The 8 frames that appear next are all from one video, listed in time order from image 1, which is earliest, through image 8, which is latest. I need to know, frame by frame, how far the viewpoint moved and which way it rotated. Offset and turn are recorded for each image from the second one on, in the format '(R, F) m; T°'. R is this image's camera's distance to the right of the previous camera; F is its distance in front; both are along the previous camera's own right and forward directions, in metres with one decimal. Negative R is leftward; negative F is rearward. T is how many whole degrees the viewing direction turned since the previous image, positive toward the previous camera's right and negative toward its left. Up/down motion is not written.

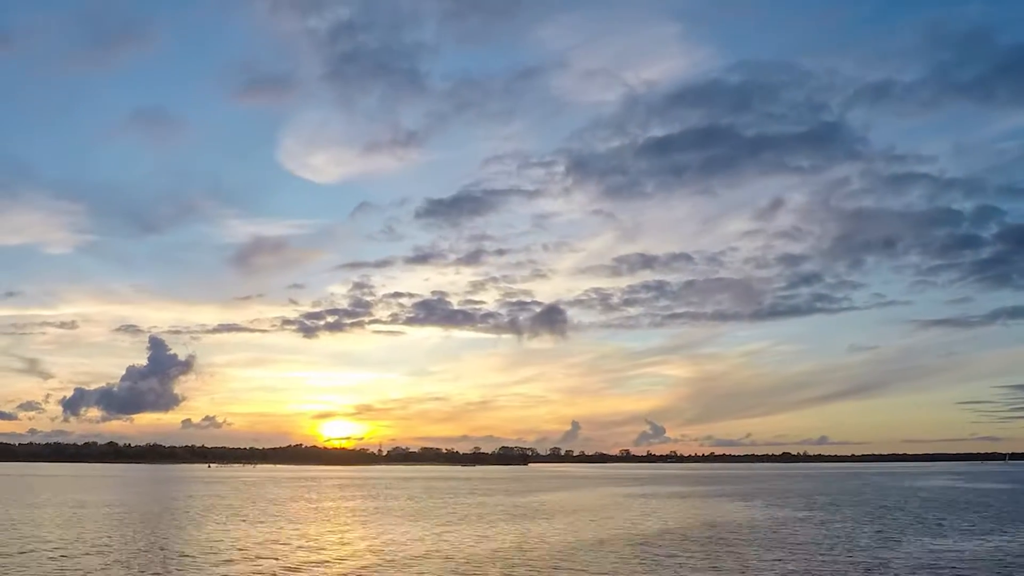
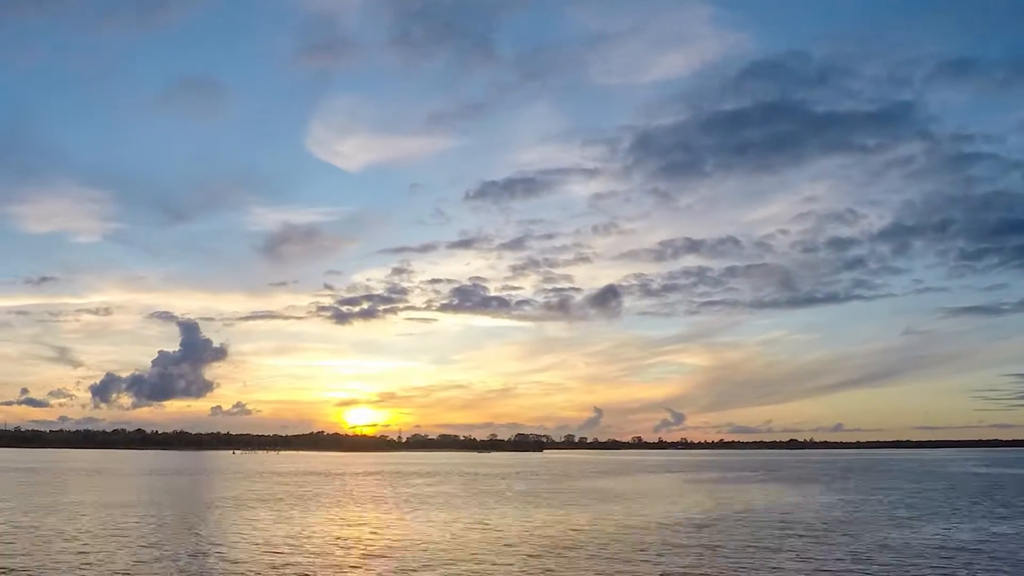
(-1.9, -0.7) m; 0°
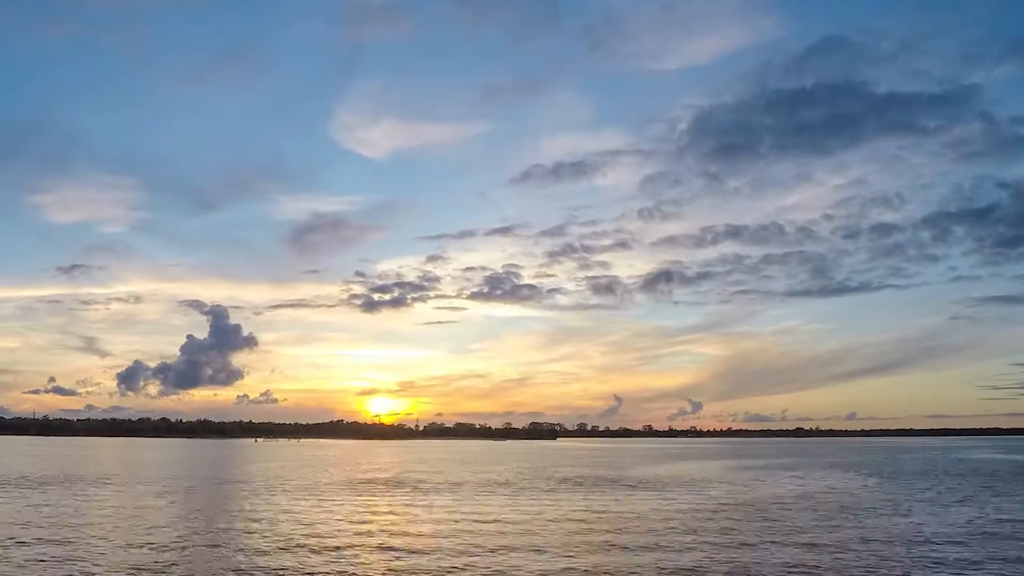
(-1.8, -0.7) m; 0°
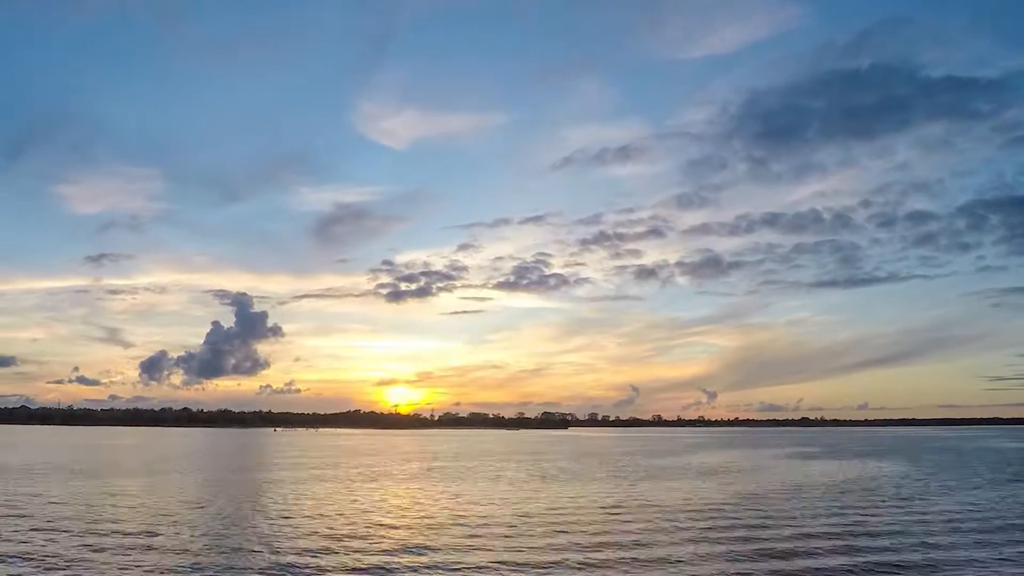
(-1.6, -0.6) m; 0°
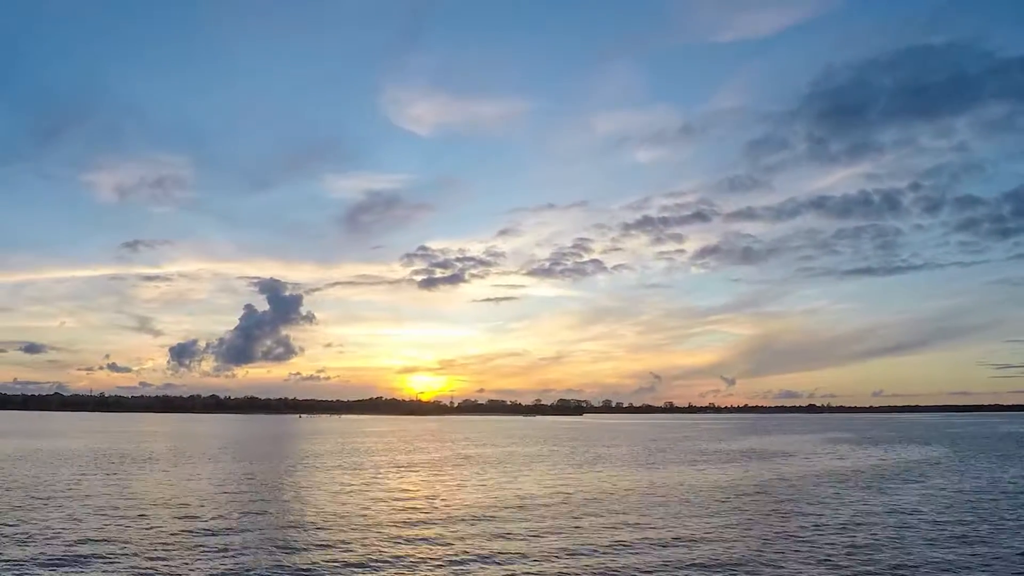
(-2.1, -0.9) m; 0°
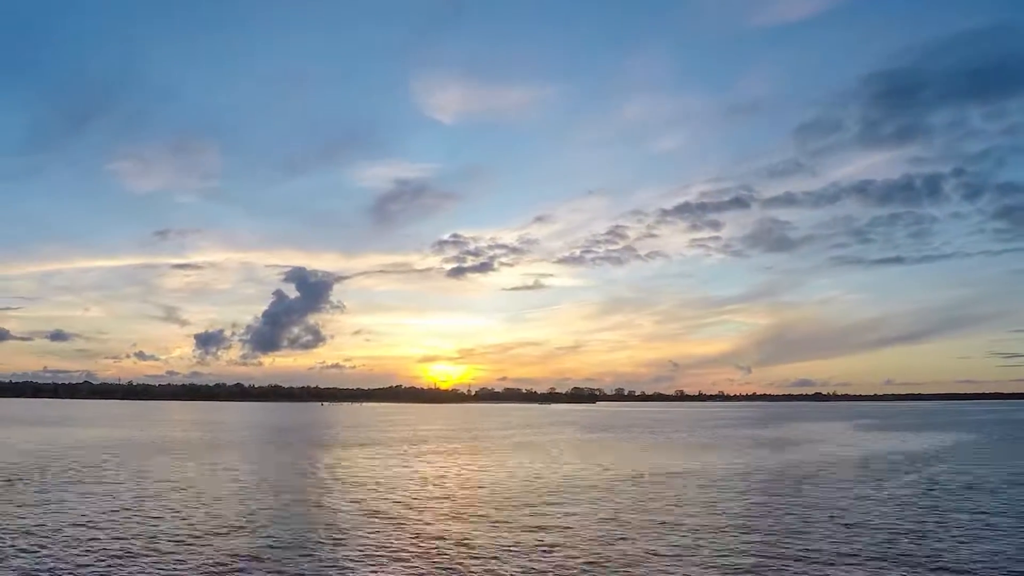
(-1.9, -0.8) m; 0°
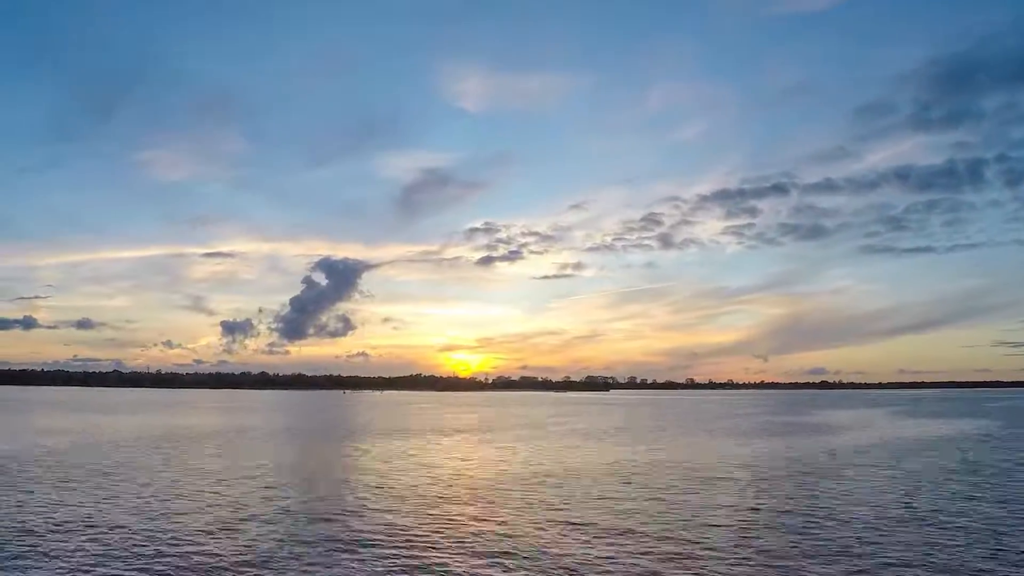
(-1.8, -0.9) m; 0°
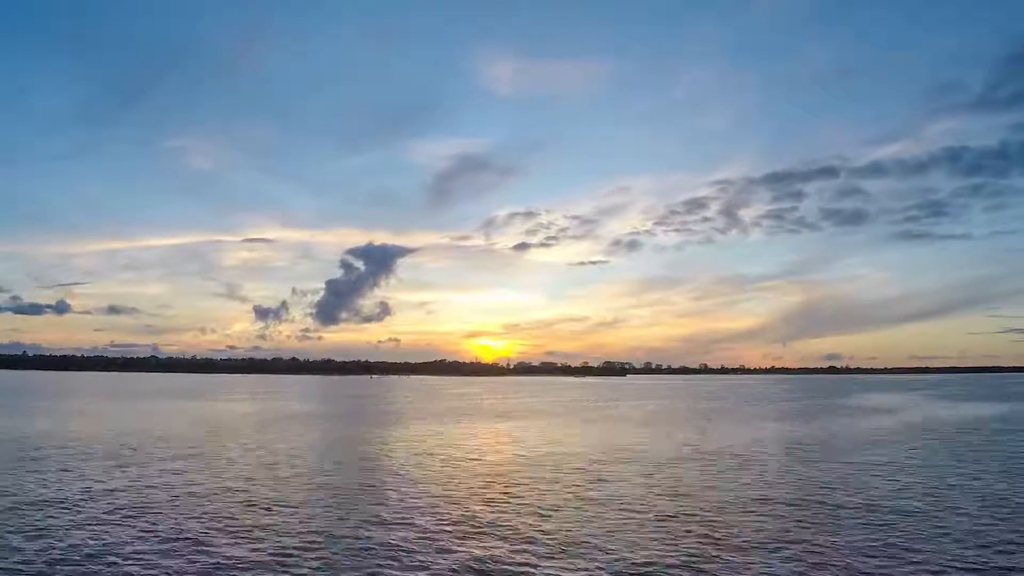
(-2.6, -1.4) m; +1°
